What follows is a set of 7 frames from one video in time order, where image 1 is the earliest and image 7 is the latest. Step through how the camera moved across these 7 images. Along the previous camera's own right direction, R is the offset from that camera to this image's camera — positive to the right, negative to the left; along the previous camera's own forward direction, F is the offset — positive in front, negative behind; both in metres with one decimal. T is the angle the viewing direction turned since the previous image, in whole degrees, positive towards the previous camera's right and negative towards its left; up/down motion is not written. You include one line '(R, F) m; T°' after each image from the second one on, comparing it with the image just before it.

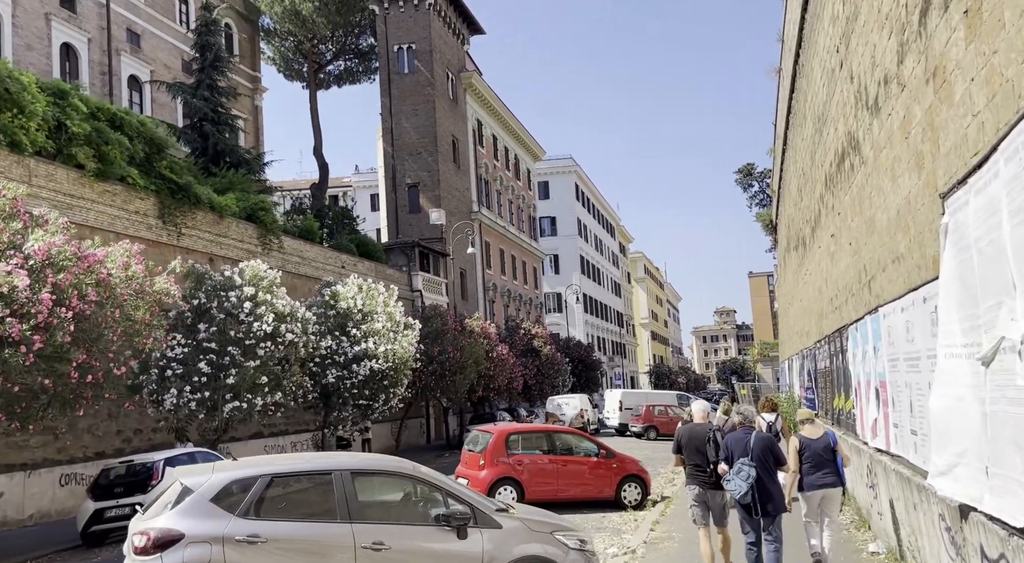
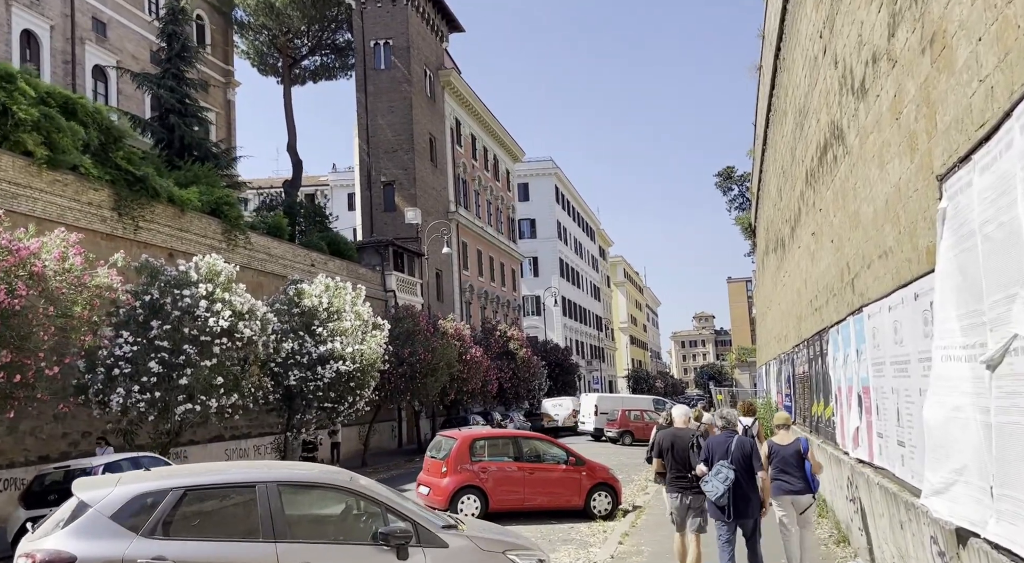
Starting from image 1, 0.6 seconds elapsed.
(+0.2, +0.7) m; +1°
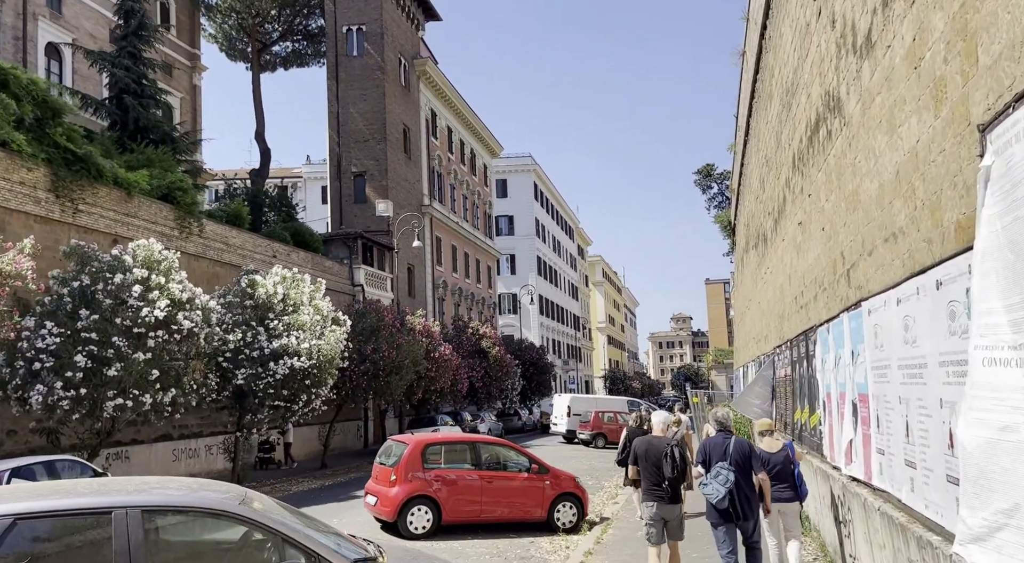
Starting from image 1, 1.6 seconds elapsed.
(+0.3, +1.2) m; +1°
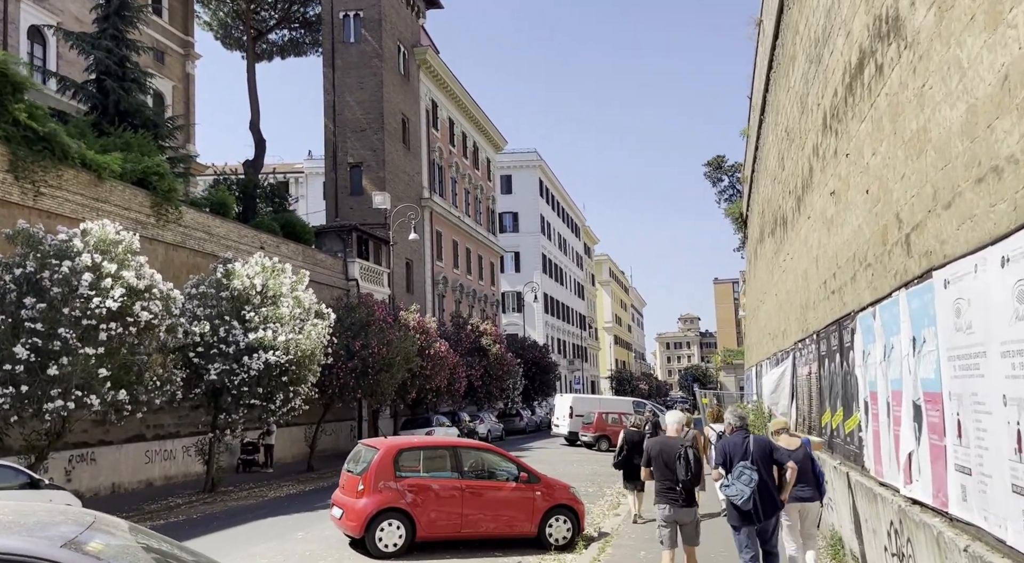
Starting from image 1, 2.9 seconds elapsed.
(+0.3, +1.6) m; -1°
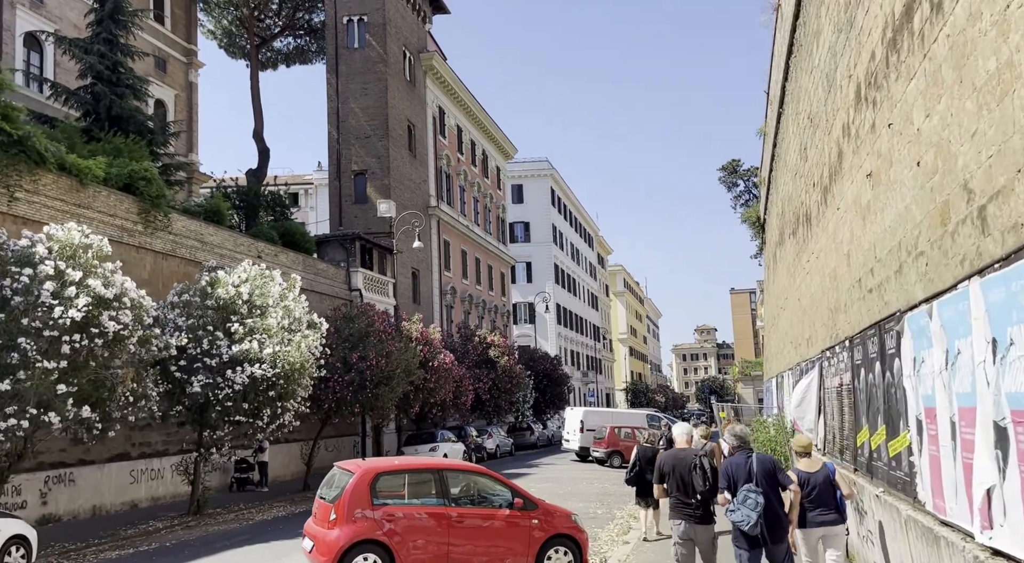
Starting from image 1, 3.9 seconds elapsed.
(+0.3, +1.3) m; -1°
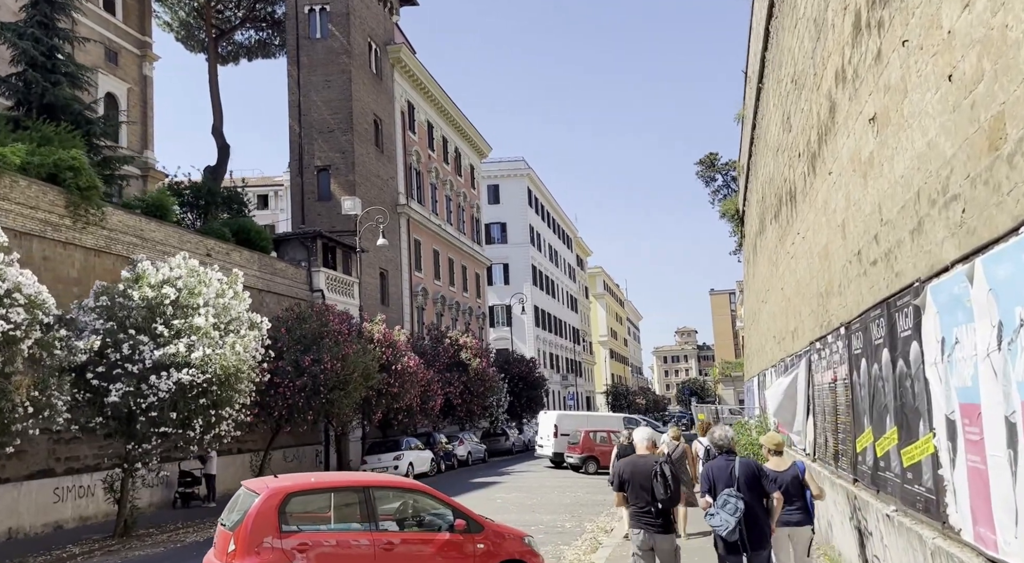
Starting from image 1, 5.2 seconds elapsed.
(+0.5, +1.6) m; +1°
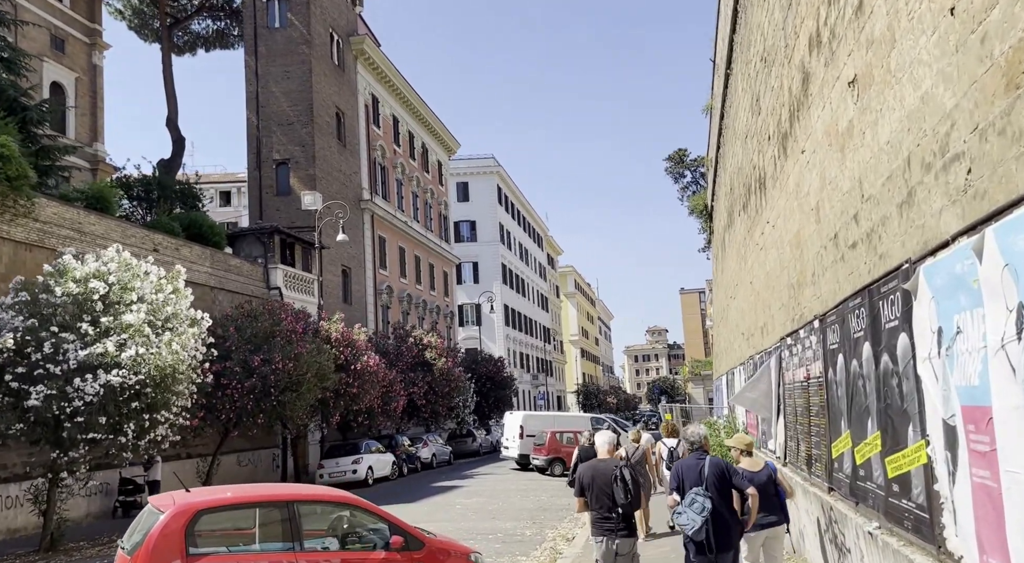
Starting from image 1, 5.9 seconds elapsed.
(+0.3, +0.9) m; +2°
